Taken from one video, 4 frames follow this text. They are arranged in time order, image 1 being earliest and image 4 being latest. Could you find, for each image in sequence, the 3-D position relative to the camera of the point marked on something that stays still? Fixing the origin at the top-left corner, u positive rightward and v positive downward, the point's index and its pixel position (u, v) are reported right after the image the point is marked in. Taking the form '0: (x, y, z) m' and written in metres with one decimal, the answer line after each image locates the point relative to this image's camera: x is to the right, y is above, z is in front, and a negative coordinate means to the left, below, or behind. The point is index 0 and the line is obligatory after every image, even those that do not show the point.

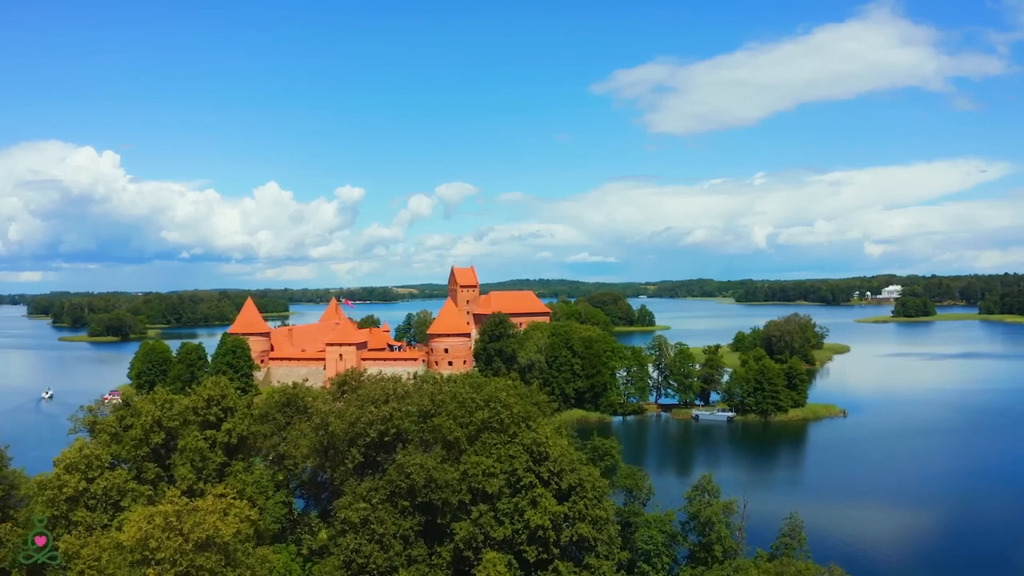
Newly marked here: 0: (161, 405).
0: (-9.0, -3.0, +18.8) m
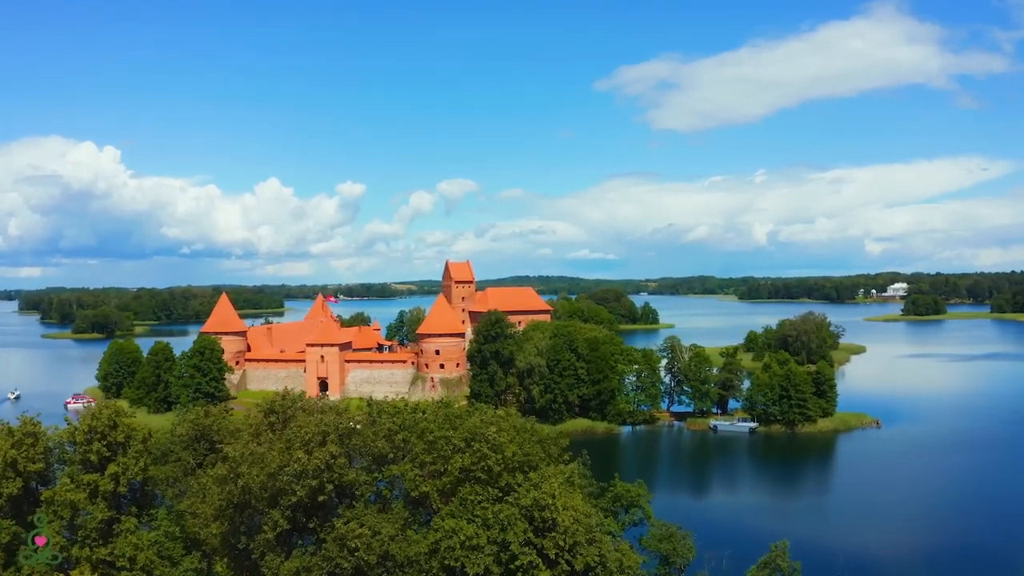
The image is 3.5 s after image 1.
0: (-9.1, -2.8, +13.8) m
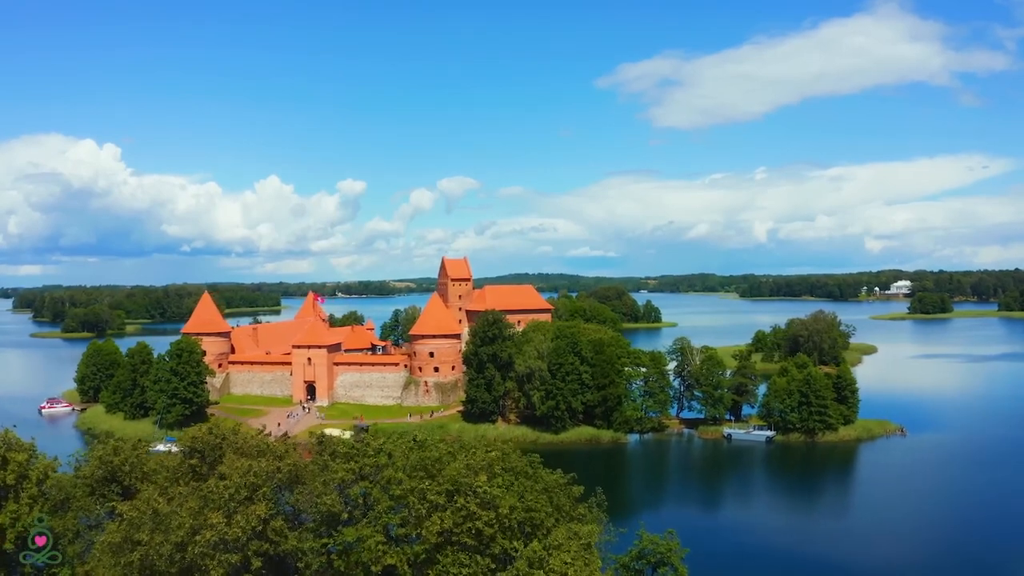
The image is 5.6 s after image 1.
0: (-9.2, -2.8, +10.7) m
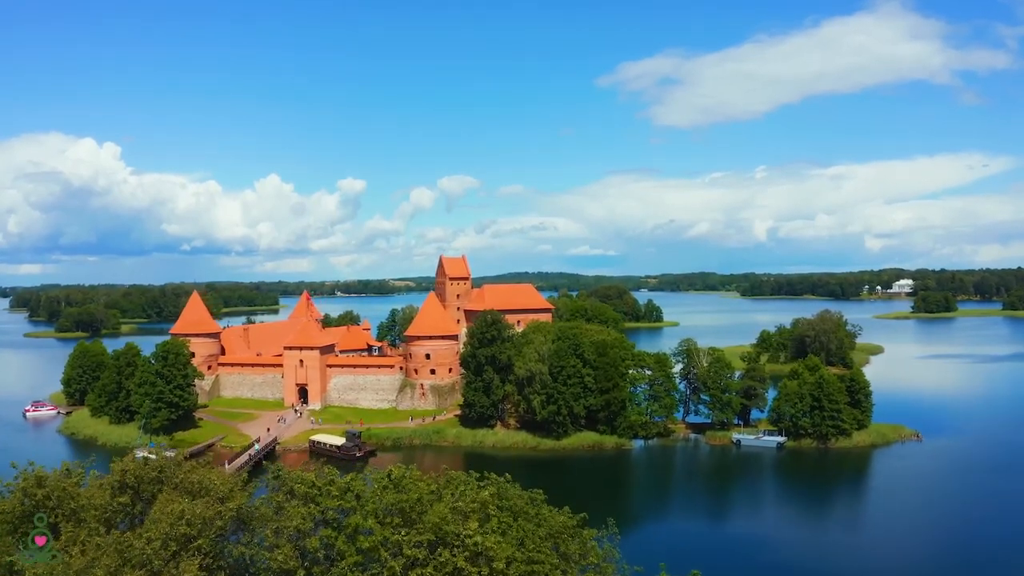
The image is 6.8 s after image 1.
0: (-9.2, -2.8, +8.9) m
